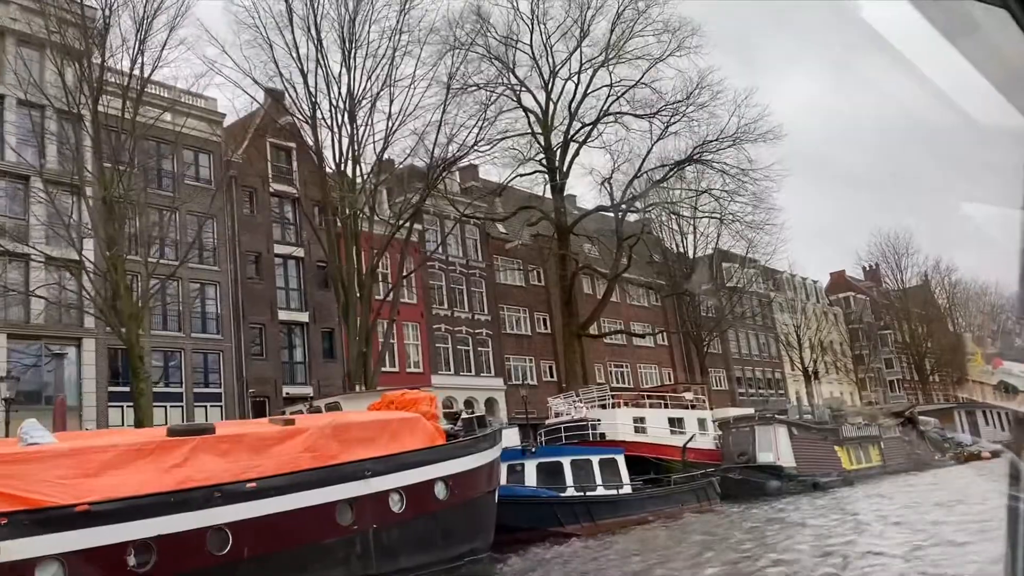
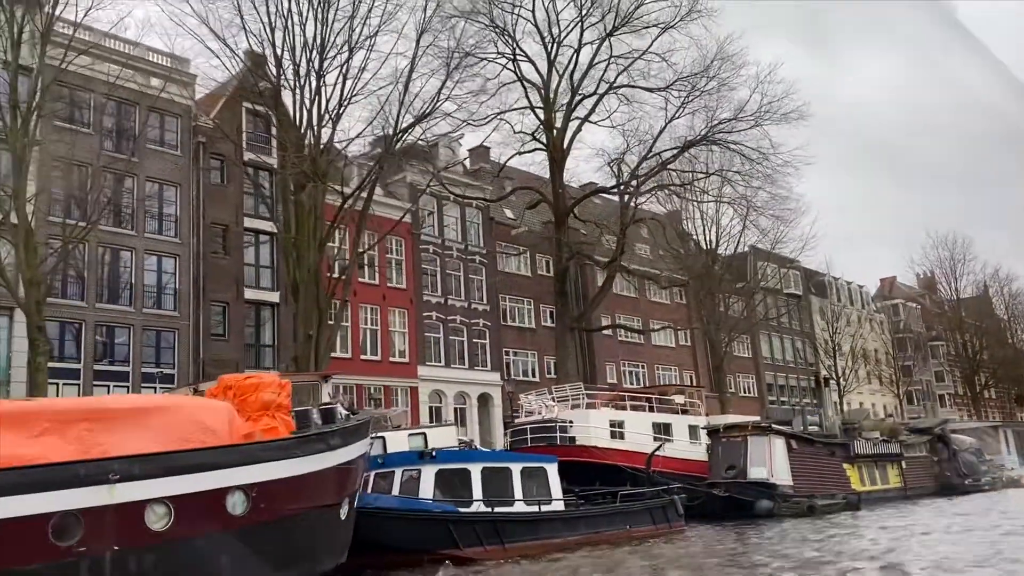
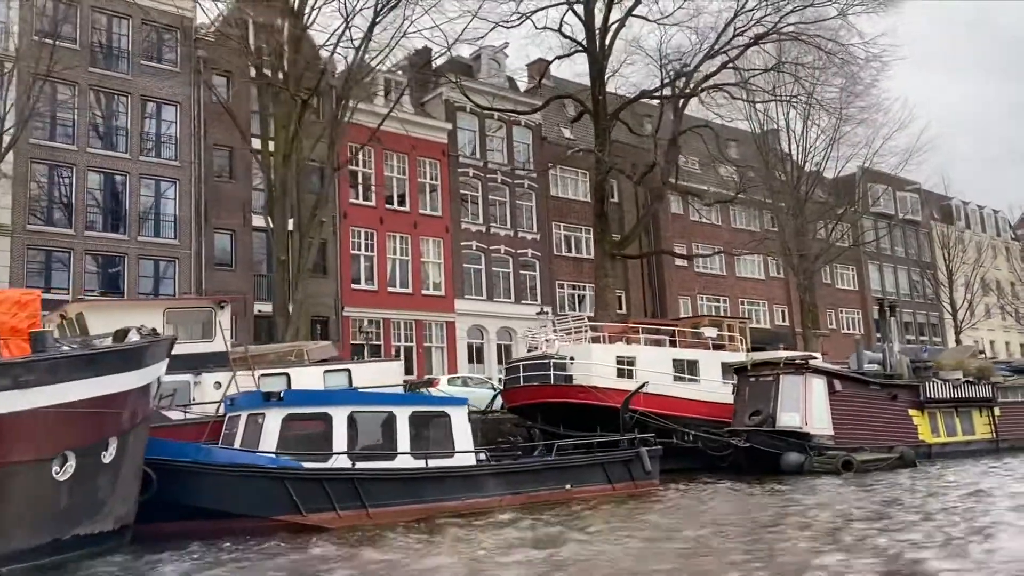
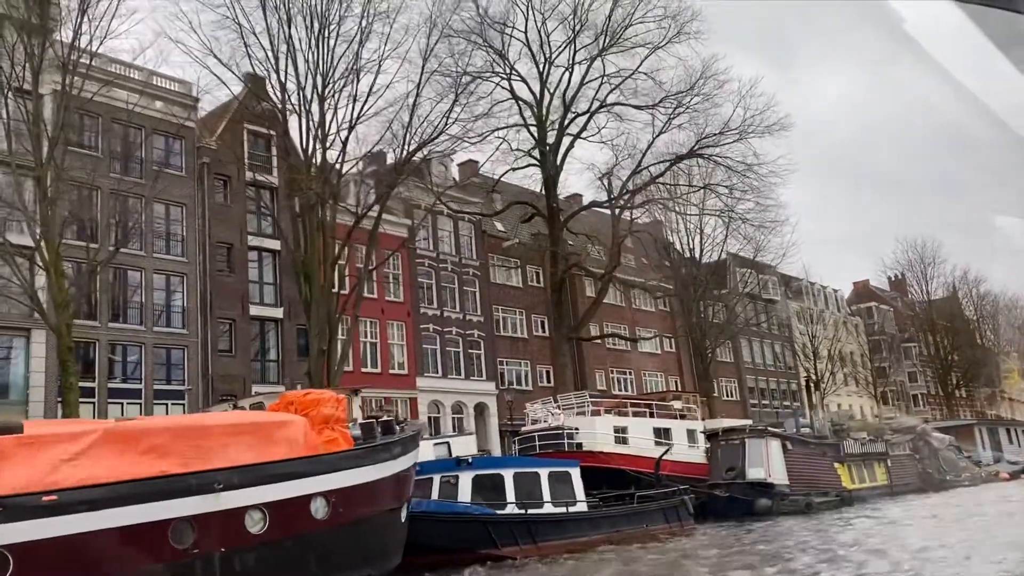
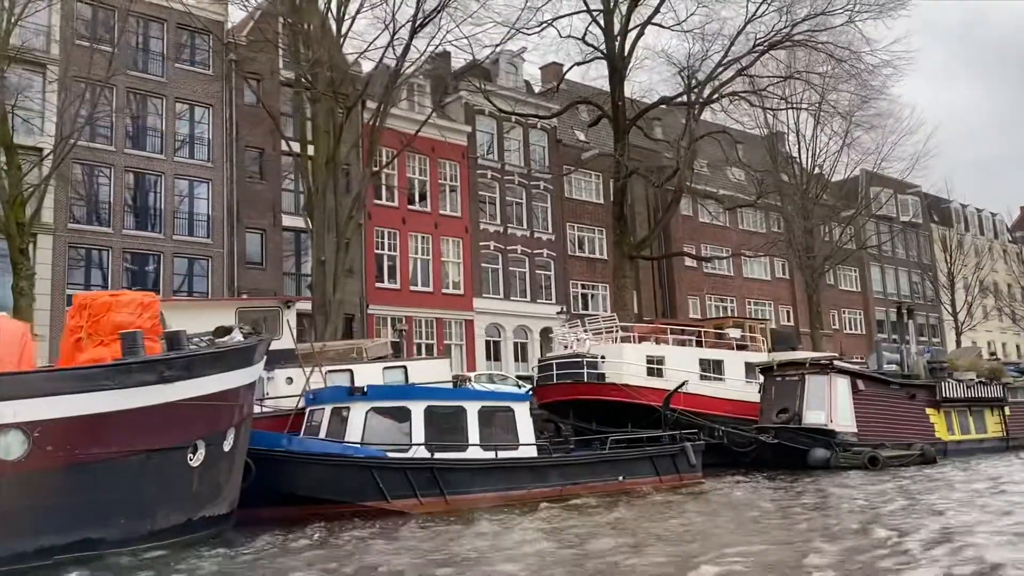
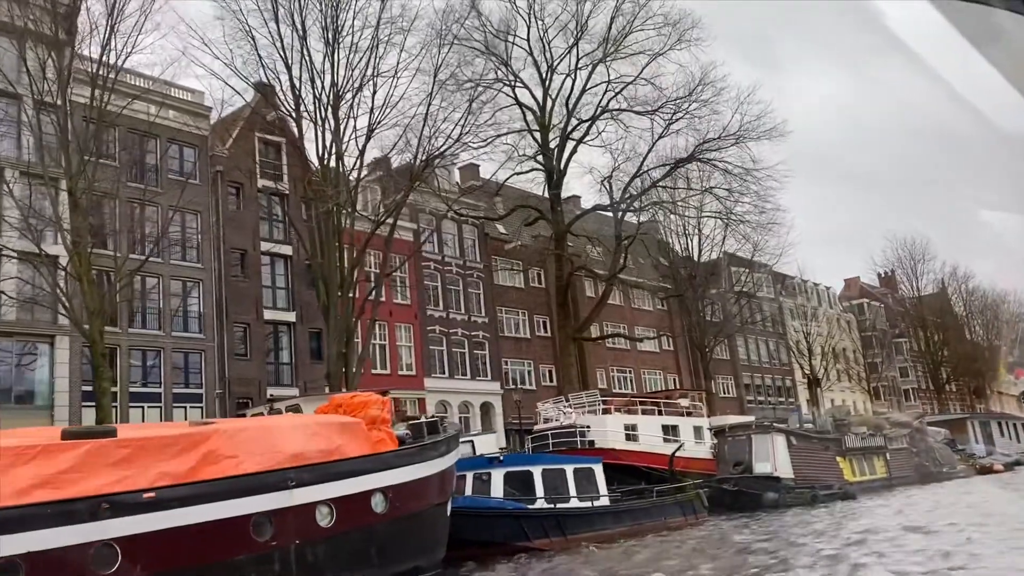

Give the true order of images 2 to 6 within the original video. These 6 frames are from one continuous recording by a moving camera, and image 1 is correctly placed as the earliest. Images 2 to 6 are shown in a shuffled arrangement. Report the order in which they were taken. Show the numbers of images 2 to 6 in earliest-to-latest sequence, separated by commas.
6, 4, 2, 5, 3
